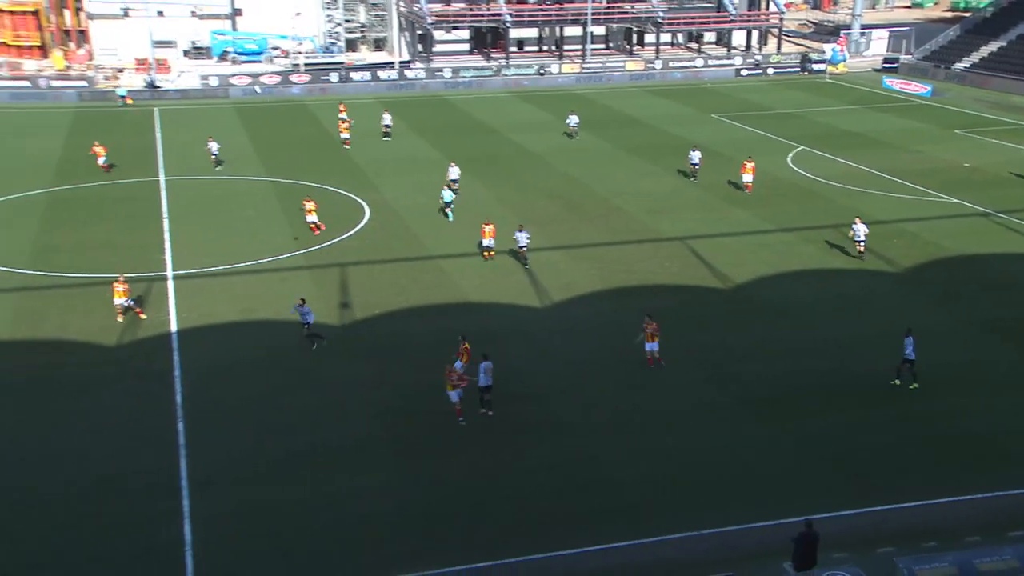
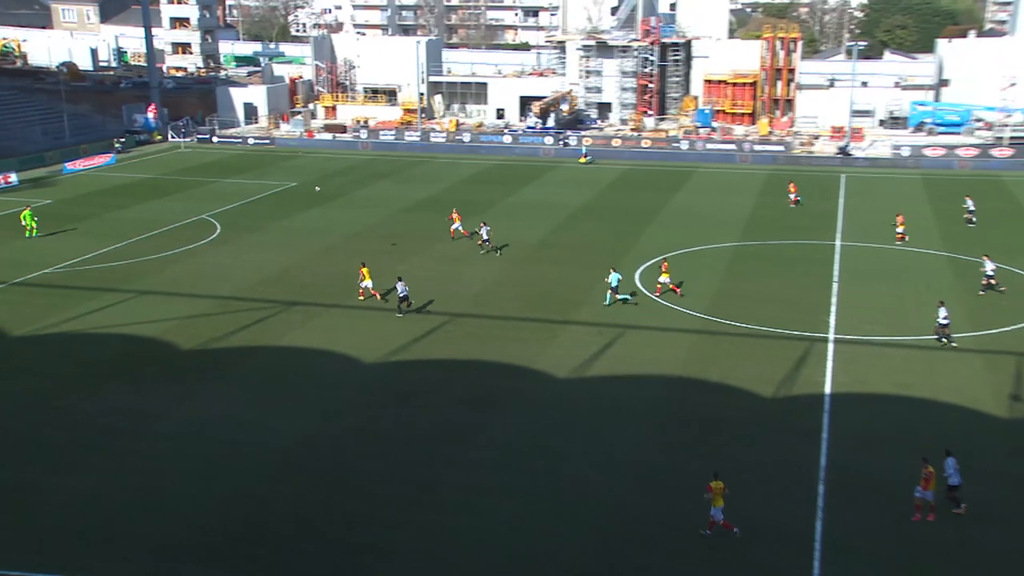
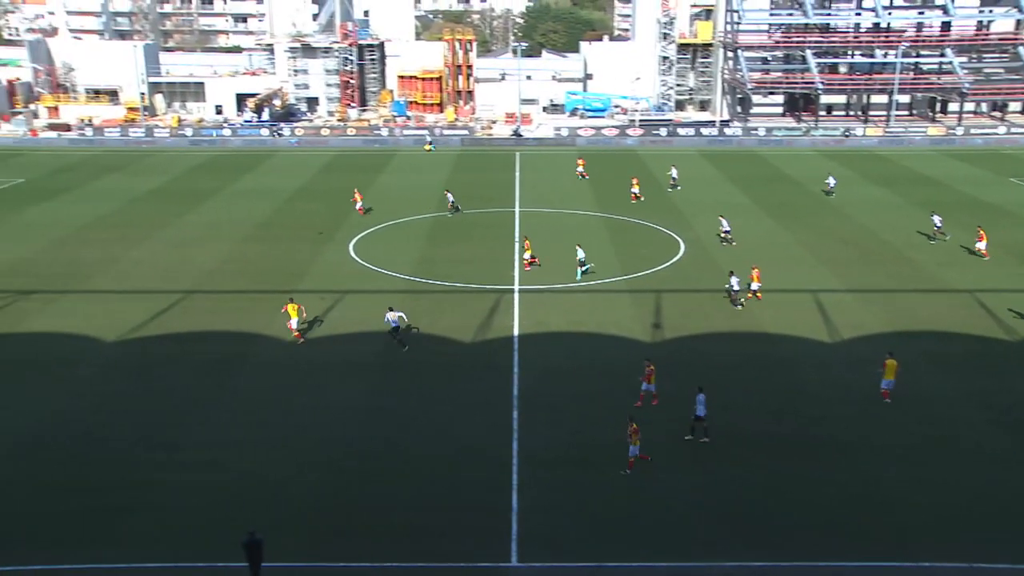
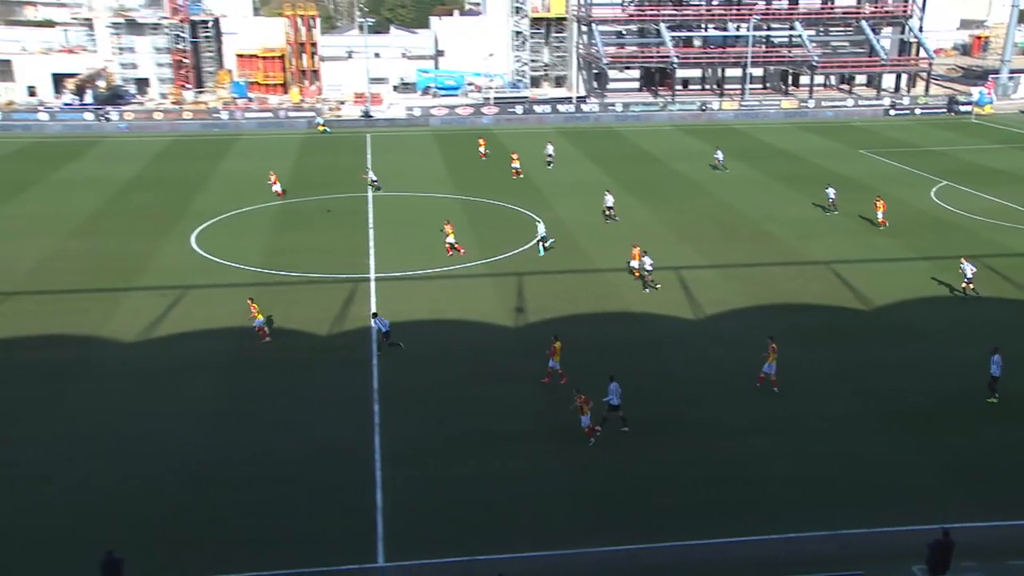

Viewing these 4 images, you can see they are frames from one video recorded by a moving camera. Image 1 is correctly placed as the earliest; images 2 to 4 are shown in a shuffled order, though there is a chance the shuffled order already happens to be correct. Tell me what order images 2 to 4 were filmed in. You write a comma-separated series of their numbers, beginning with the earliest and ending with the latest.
4, 3, 2
